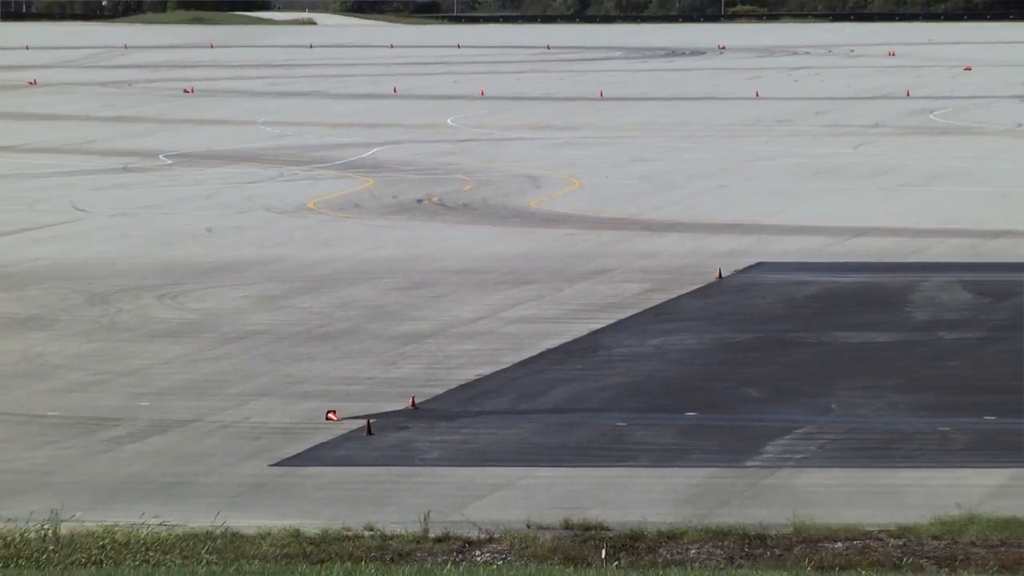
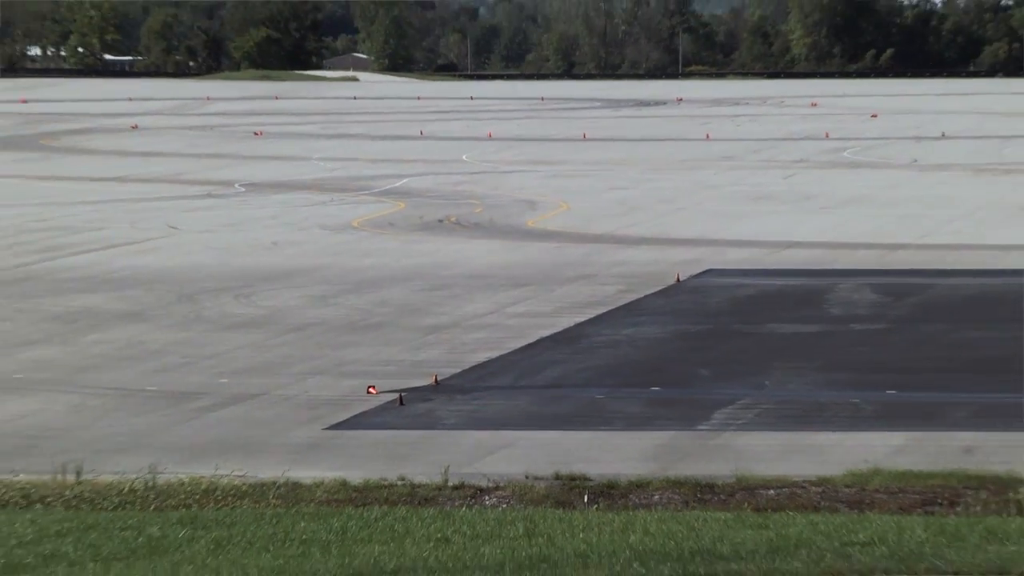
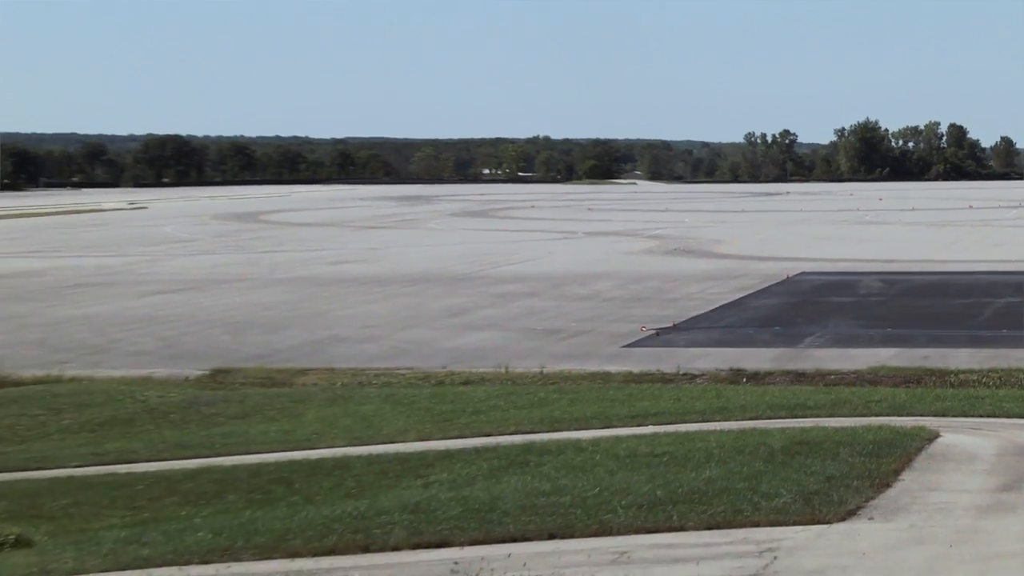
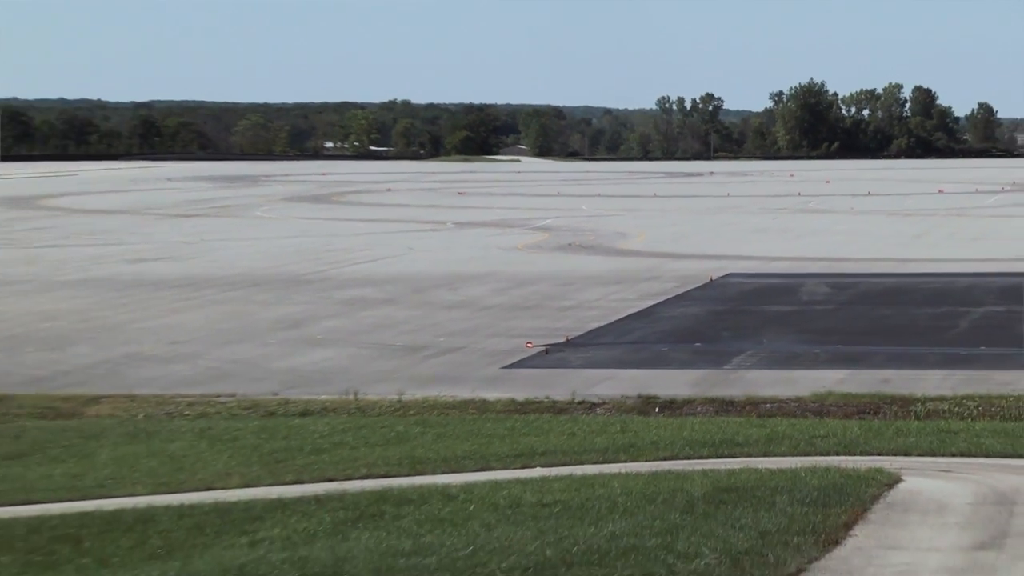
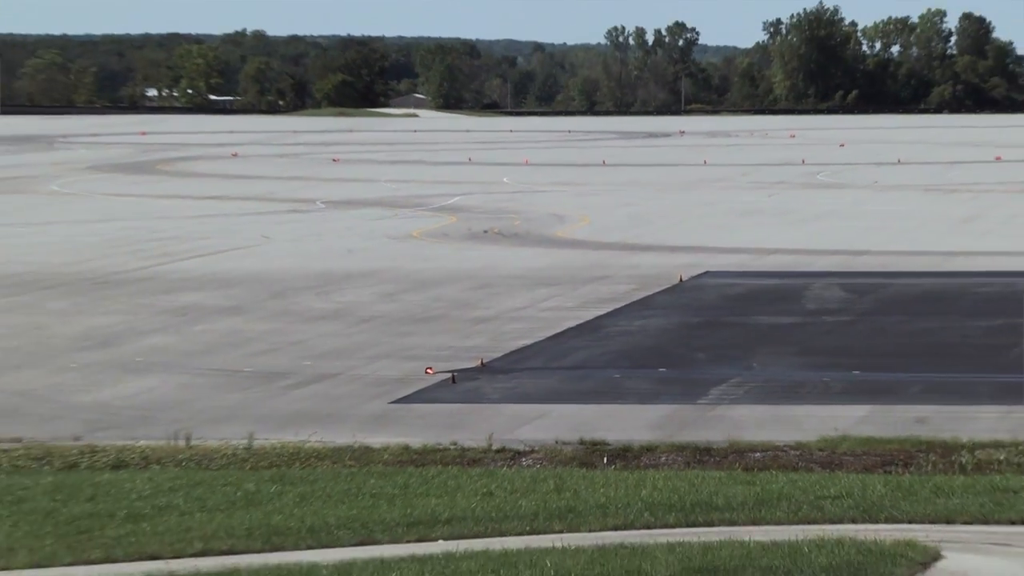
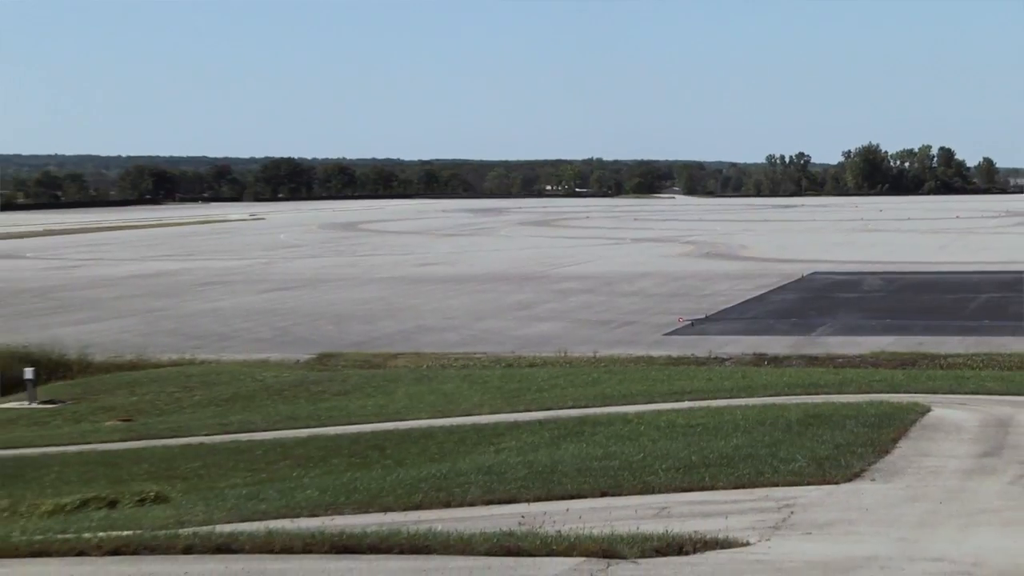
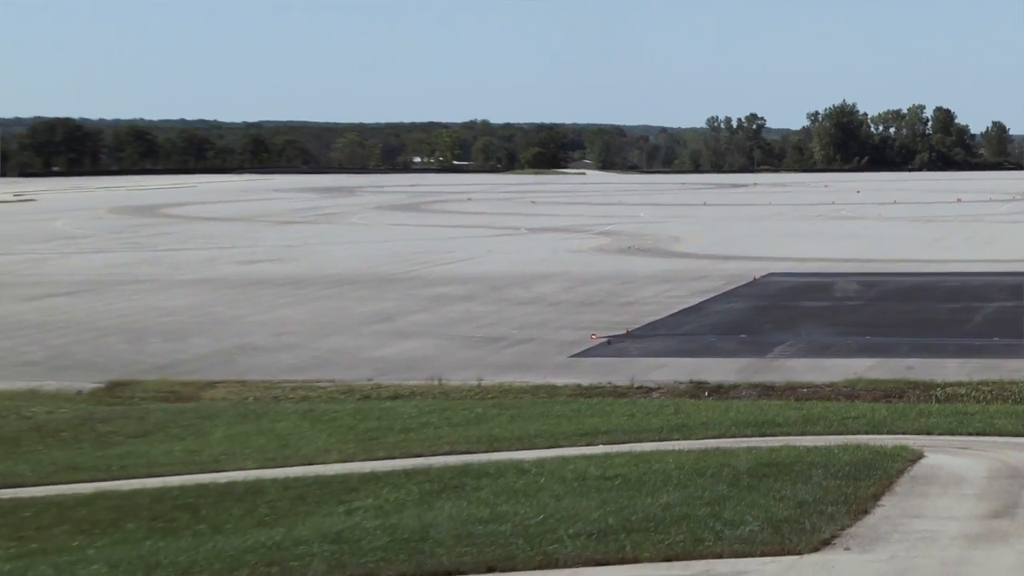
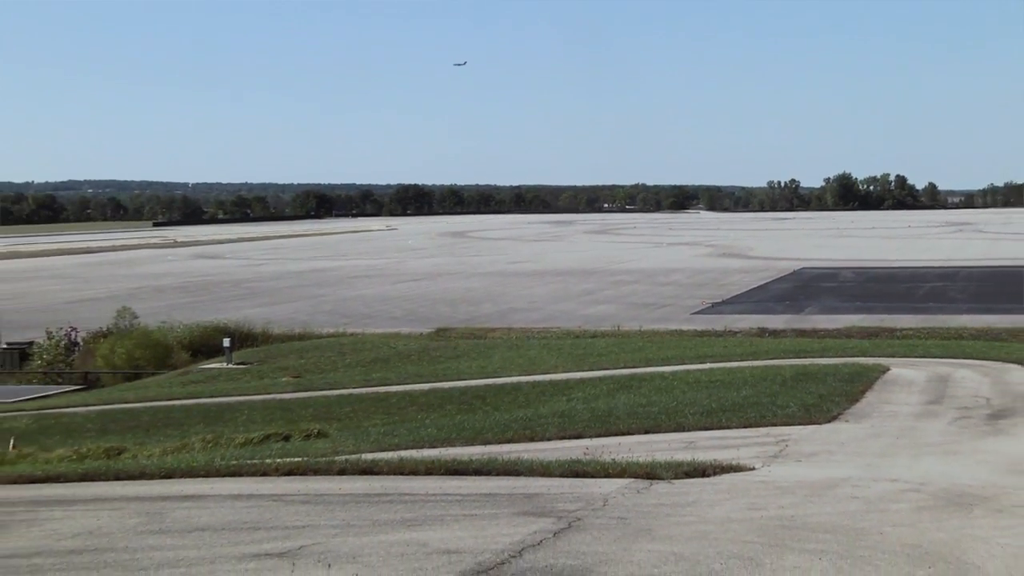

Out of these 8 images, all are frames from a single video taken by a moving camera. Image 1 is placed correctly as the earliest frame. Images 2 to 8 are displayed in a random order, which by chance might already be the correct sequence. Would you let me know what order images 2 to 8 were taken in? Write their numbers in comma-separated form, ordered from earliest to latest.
2, 5, 4, 7, 3, 6, 8
